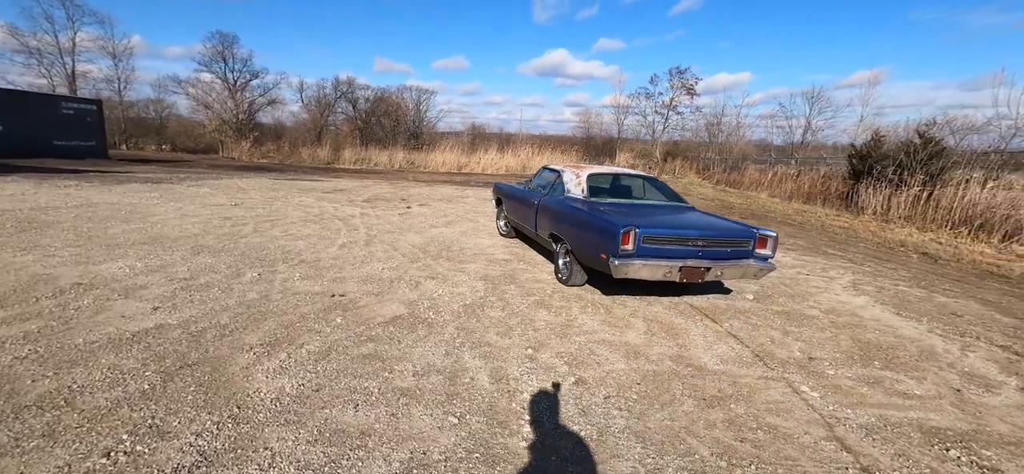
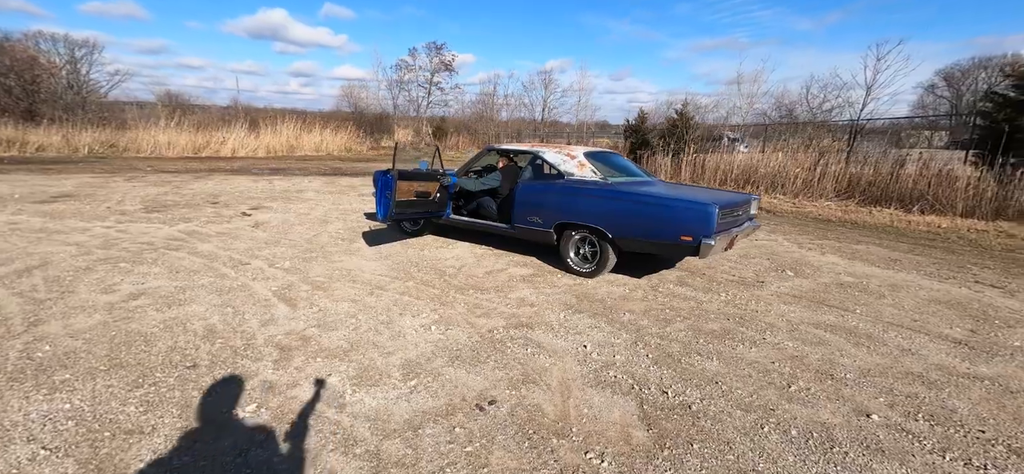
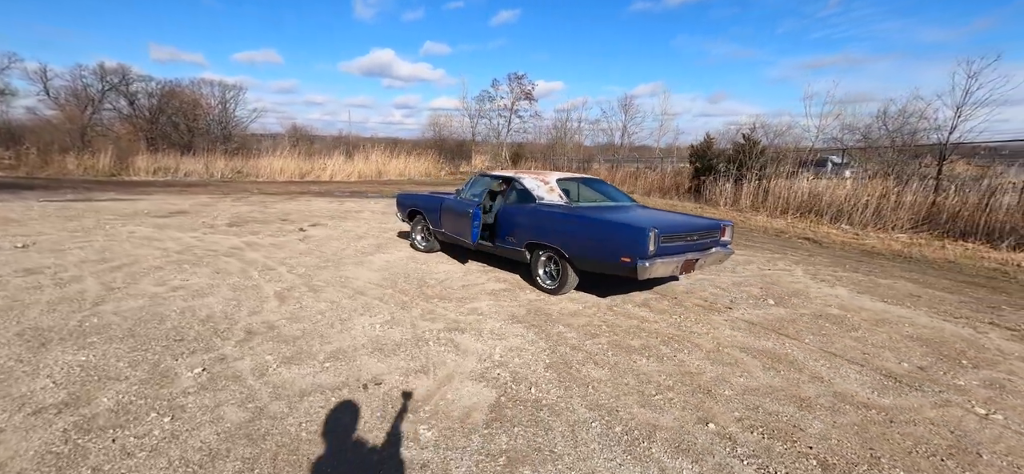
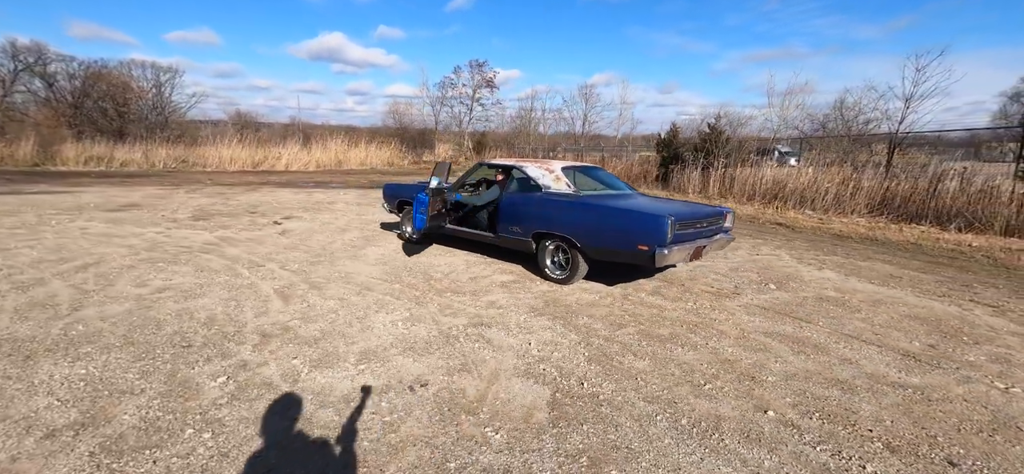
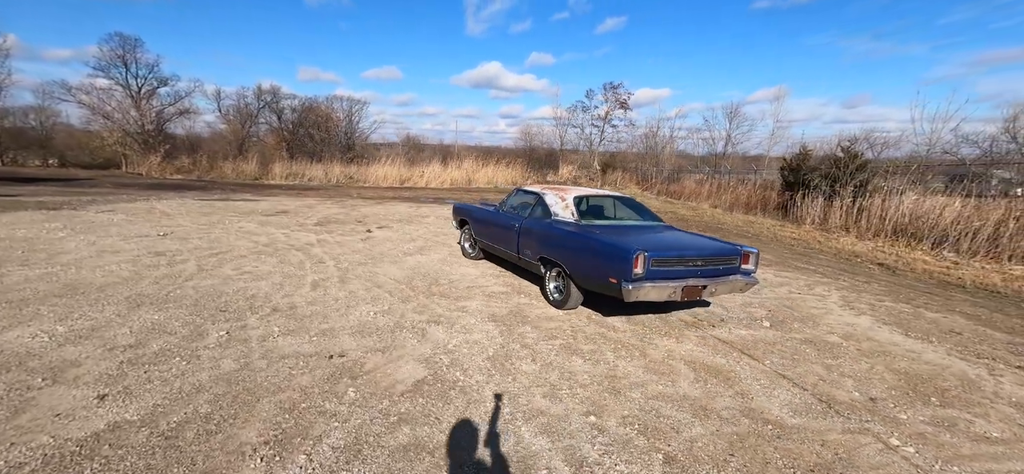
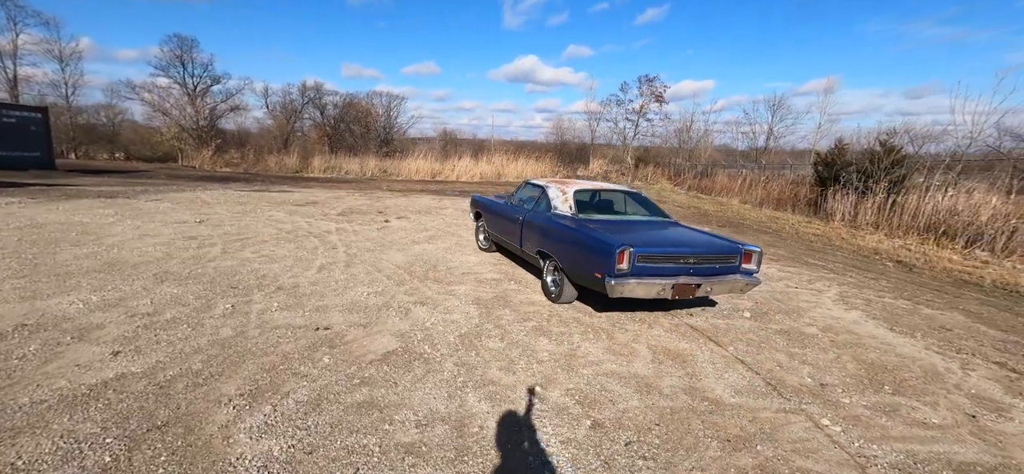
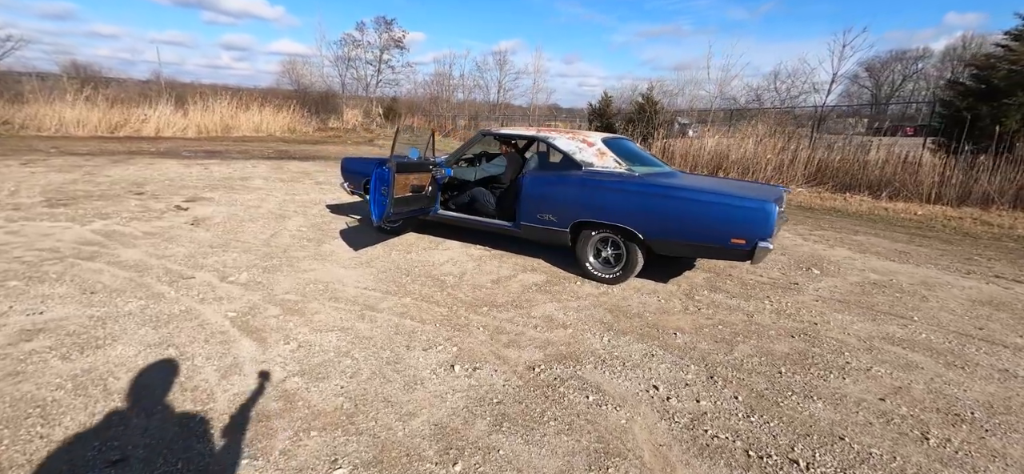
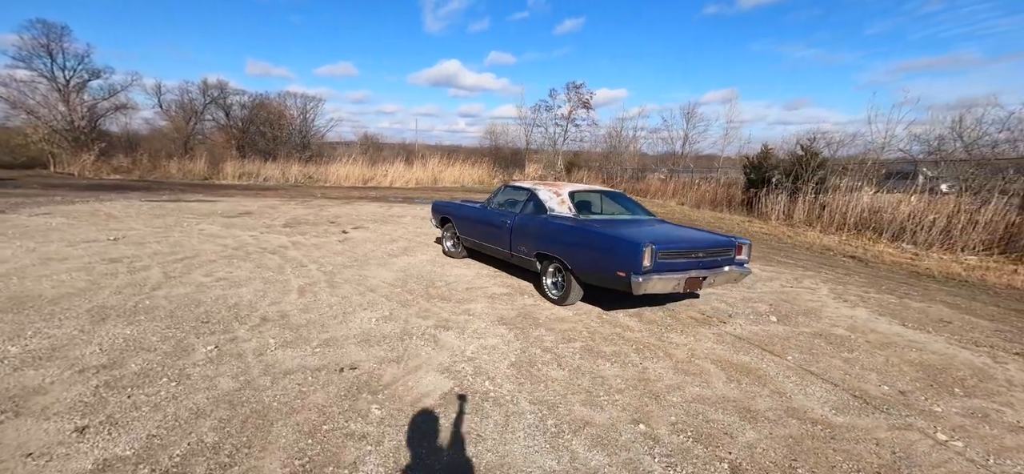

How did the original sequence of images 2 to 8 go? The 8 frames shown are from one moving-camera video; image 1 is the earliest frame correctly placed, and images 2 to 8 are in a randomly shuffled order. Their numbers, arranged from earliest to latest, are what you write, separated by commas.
6, 5, 8, 3, 4, 2, 7
